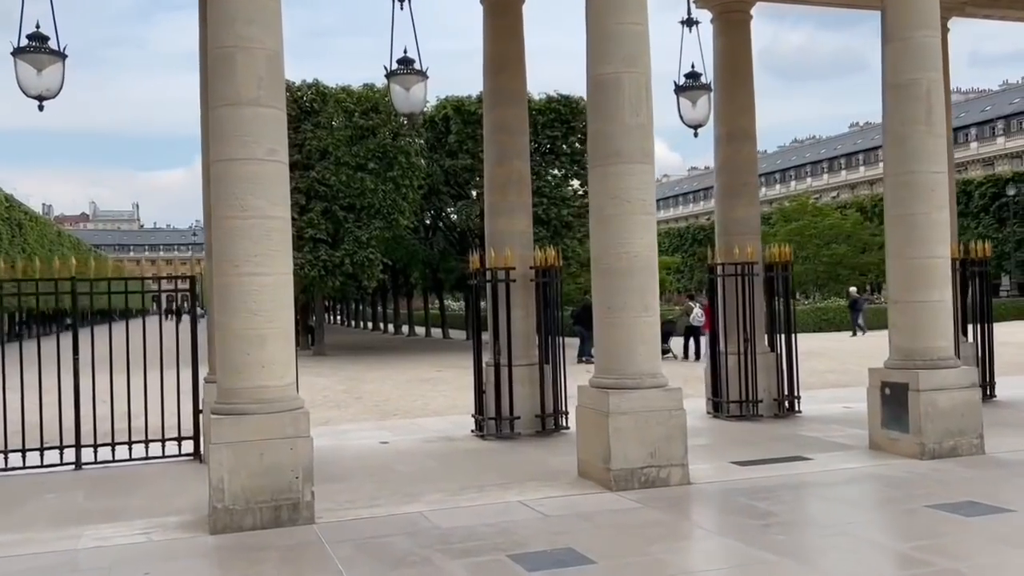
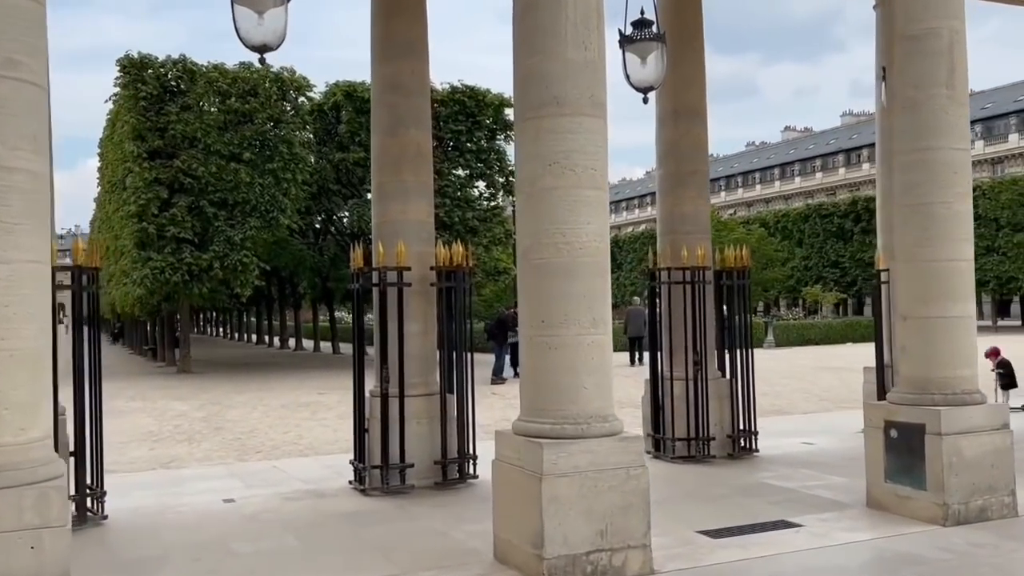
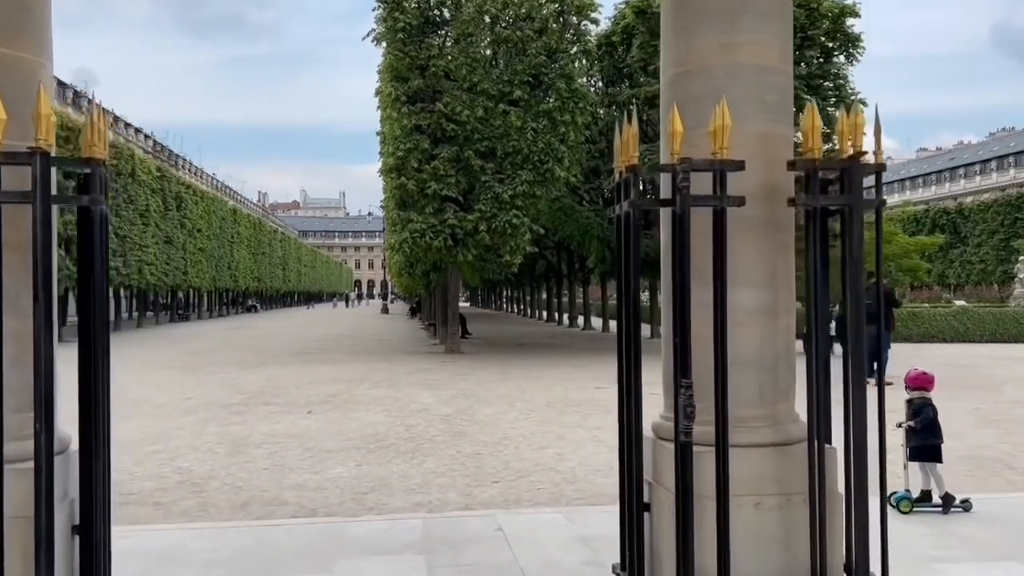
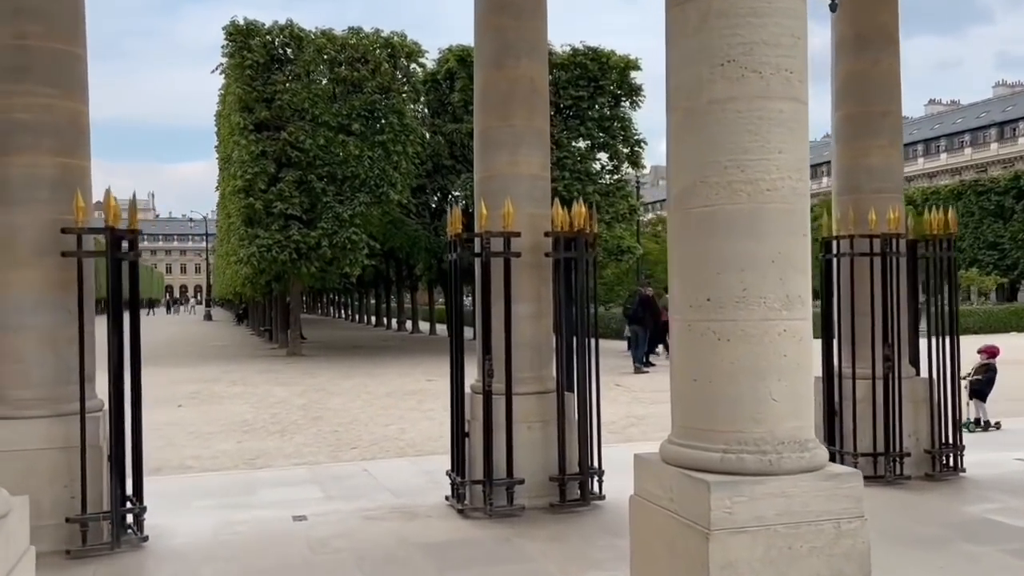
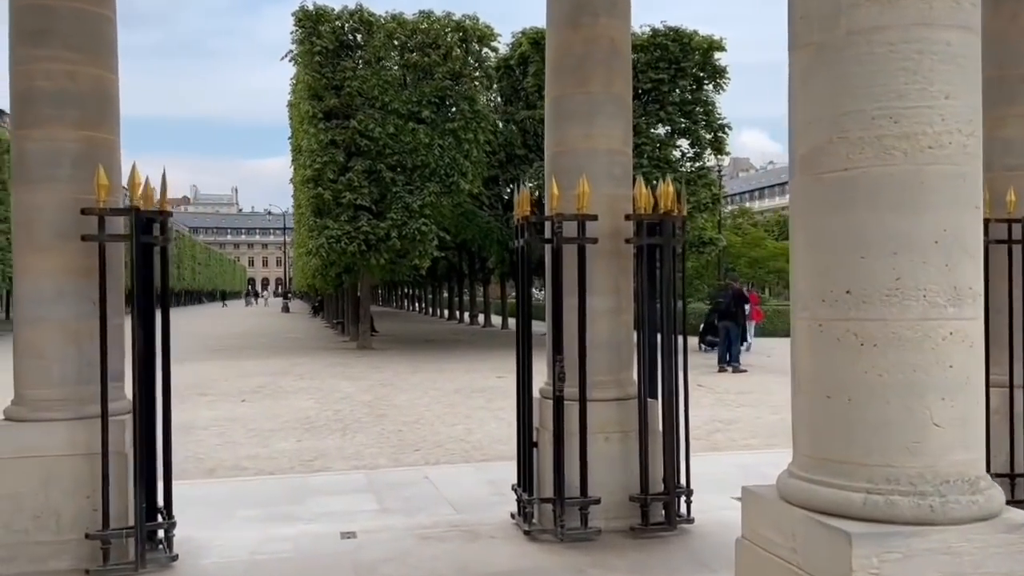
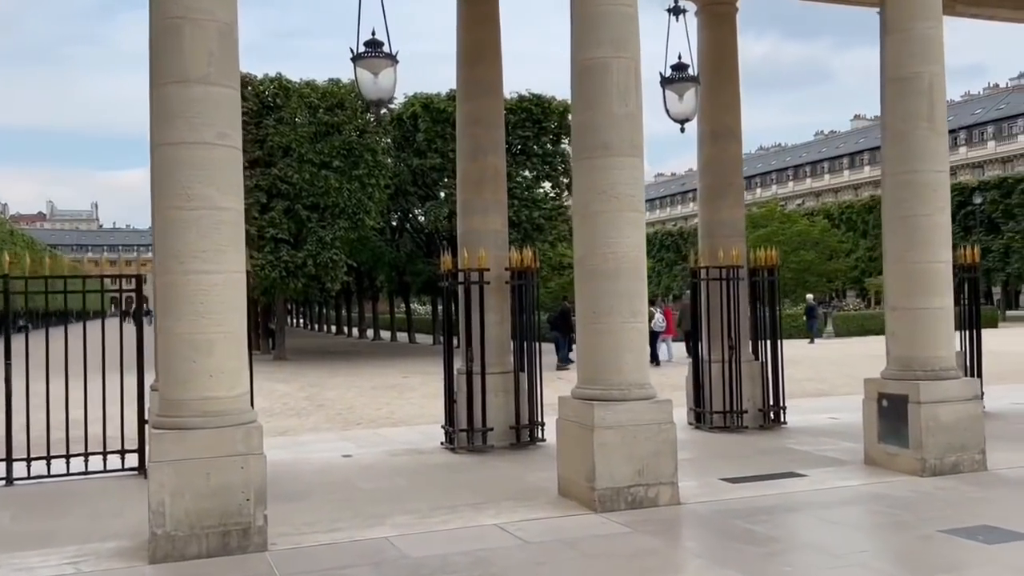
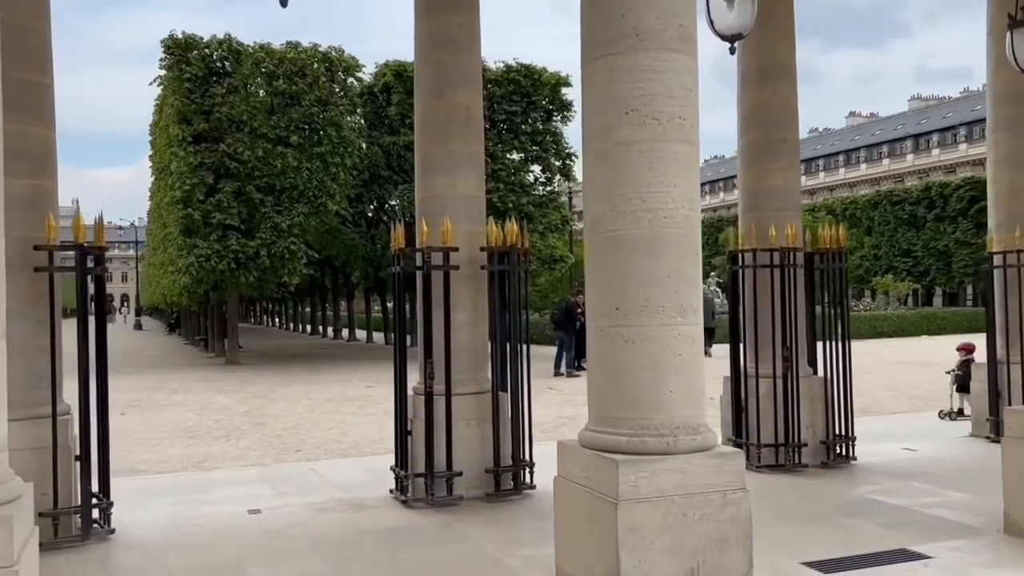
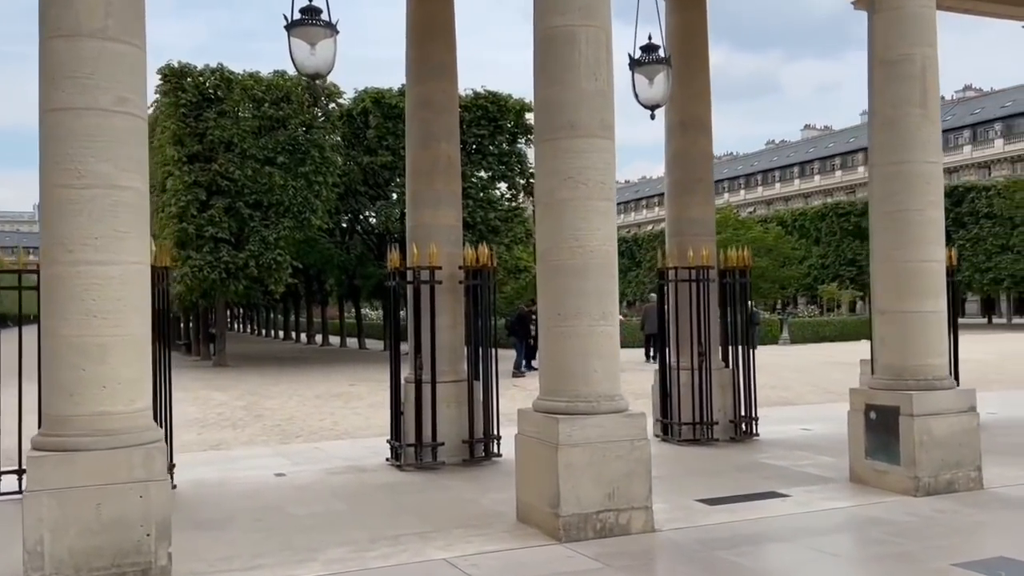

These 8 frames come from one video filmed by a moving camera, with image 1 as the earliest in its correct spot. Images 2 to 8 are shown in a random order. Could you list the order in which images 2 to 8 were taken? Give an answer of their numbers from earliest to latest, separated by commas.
6, 8, 2, 7, 4, 5, 3
